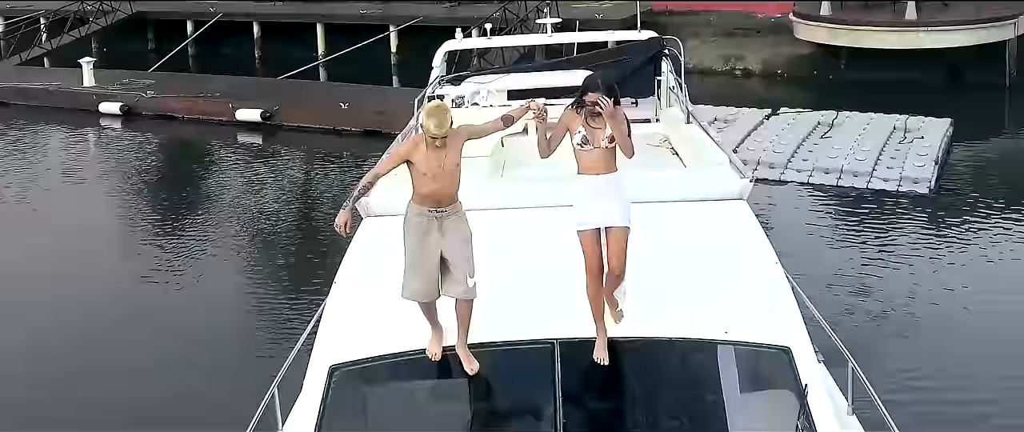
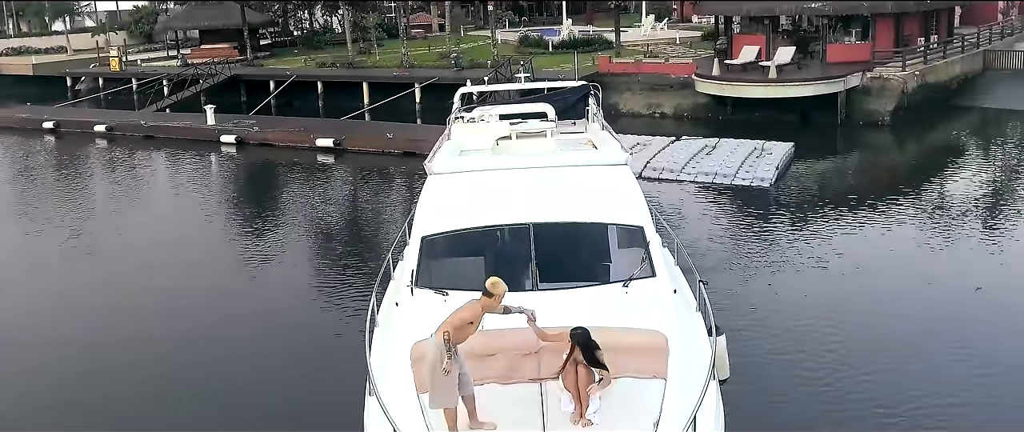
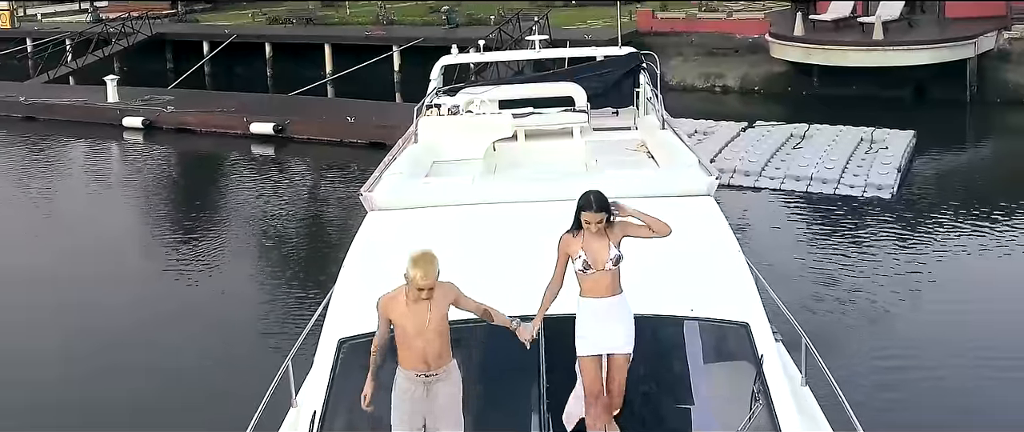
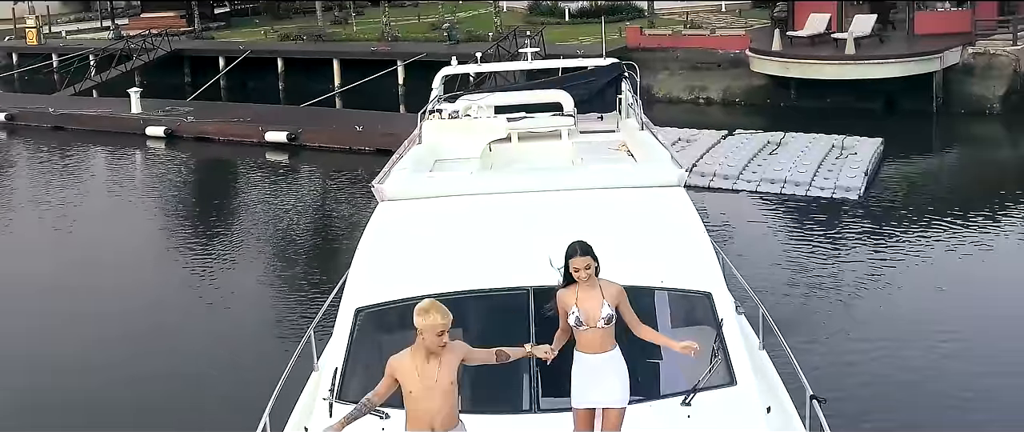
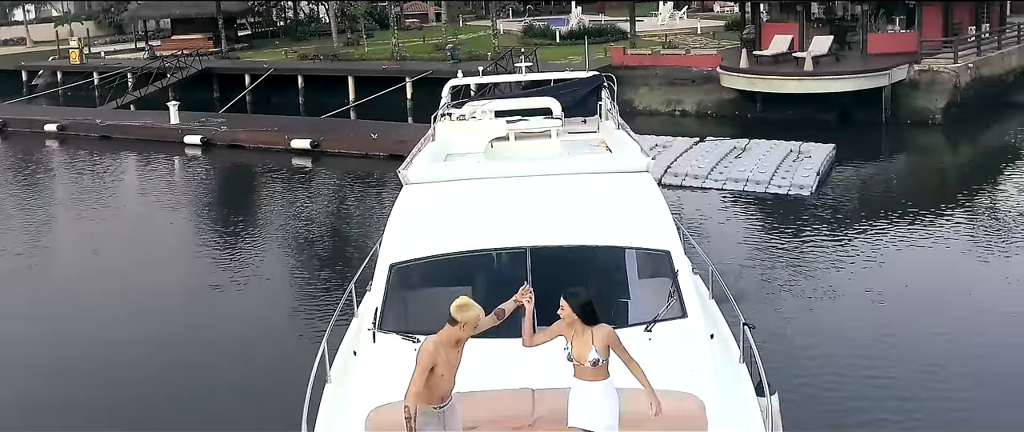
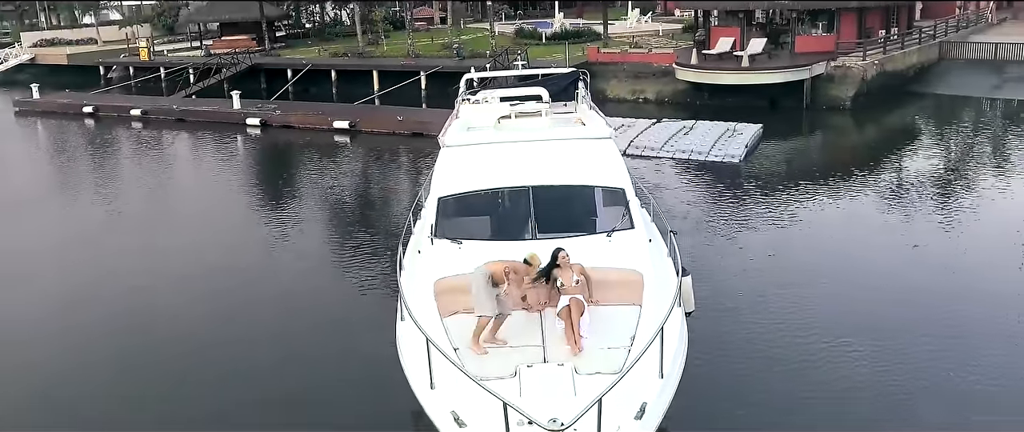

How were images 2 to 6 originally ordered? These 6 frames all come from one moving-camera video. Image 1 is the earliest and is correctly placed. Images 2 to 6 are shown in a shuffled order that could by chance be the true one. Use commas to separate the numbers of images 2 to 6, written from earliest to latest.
3, 4, 5, 2, 6
